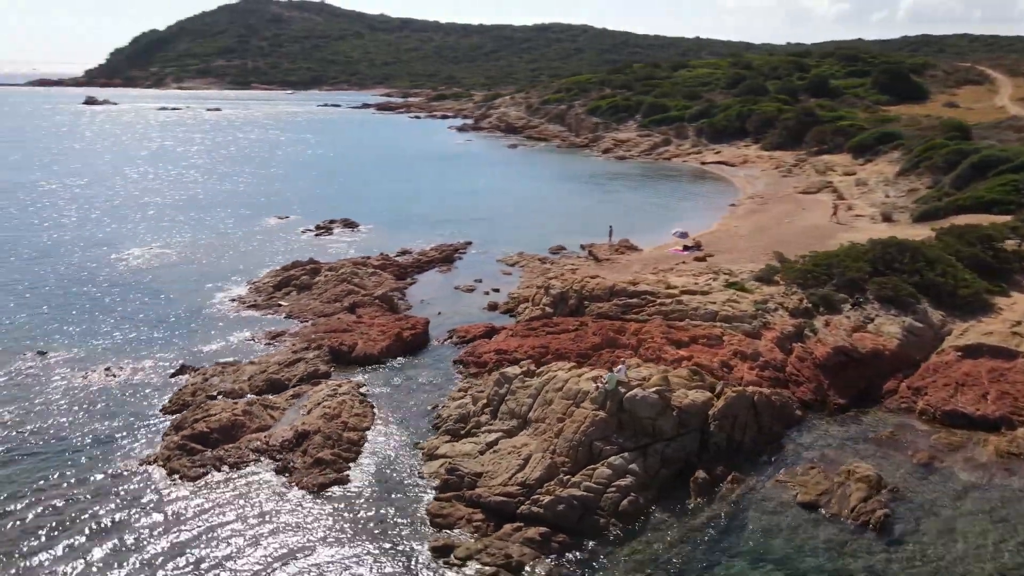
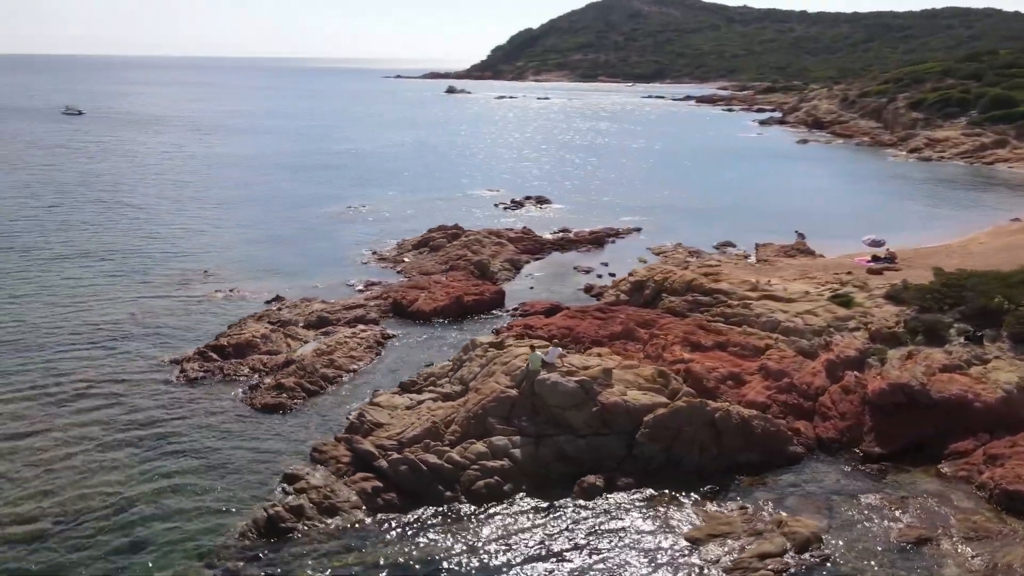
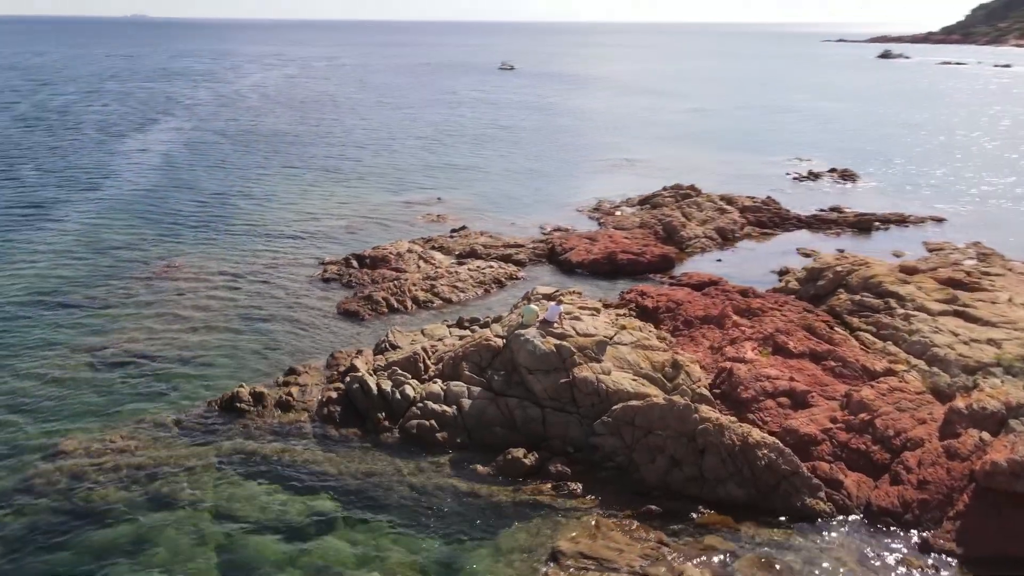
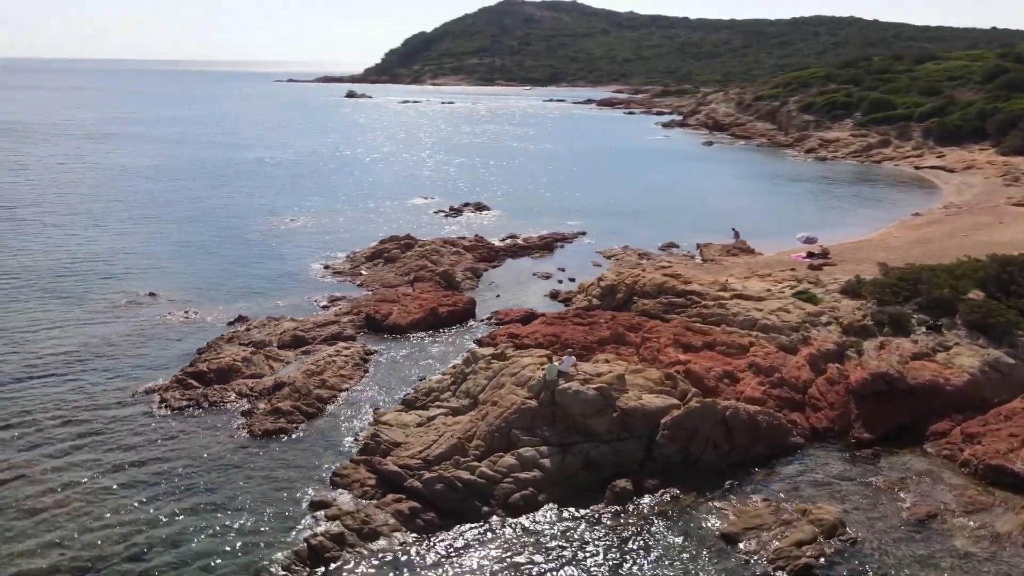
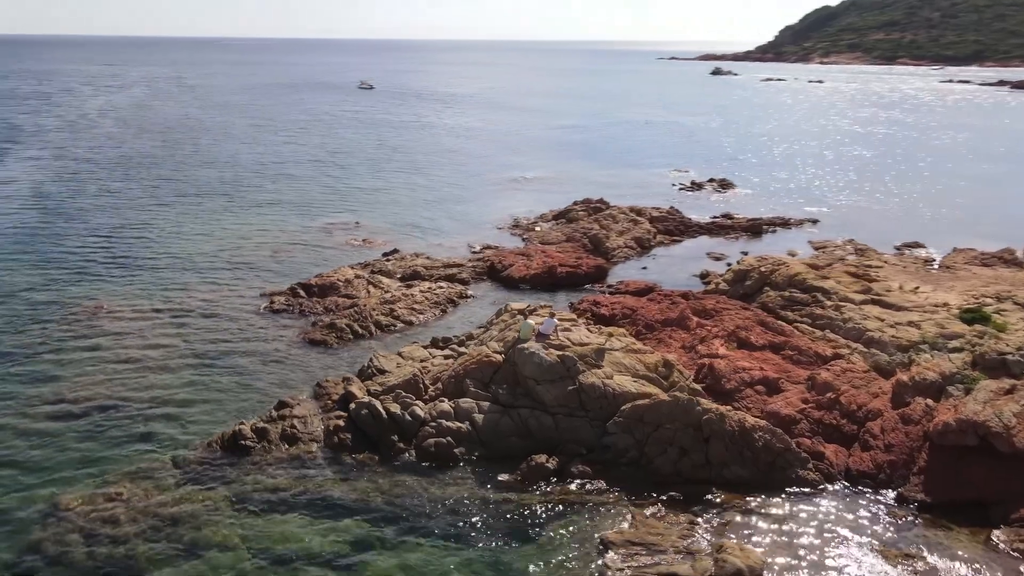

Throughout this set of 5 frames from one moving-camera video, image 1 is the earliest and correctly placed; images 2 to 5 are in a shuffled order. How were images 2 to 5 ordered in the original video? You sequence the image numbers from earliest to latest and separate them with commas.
4, 2, 5, 3
